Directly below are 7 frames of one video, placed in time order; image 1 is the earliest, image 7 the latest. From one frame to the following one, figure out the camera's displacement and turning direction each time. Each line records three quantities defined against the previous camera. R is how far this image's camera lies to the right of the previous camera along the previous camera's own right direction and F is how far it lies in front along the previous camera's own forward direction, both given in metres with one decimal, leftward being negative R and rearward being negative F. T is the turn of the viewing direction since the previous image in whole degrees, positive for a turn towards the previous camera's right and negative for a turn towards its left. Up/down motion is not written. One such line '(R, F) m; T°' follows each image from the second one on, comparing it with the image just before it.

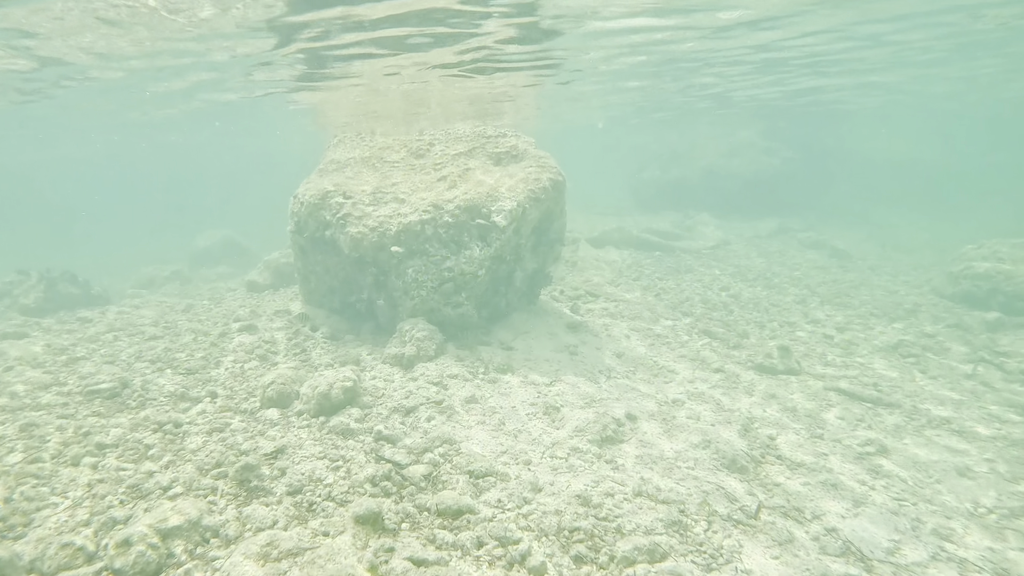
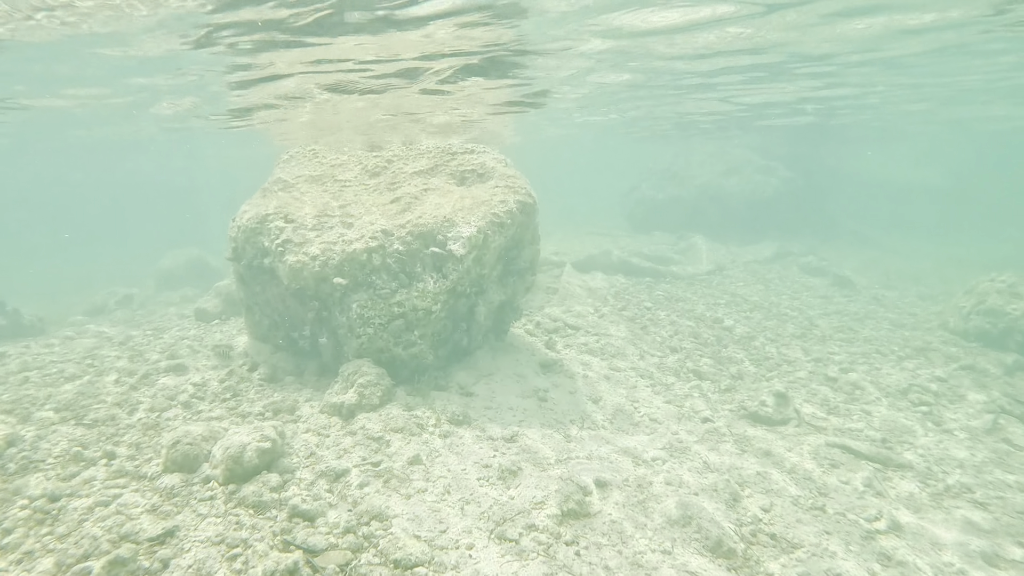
(+0.4, +1.0) m; 0°
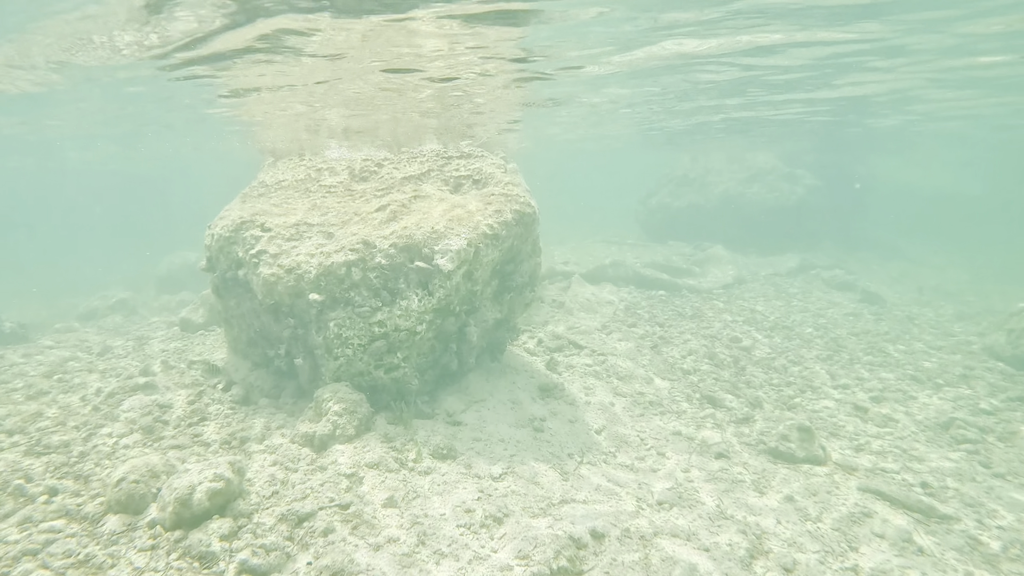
(+0.2, +0.7) m; -2°
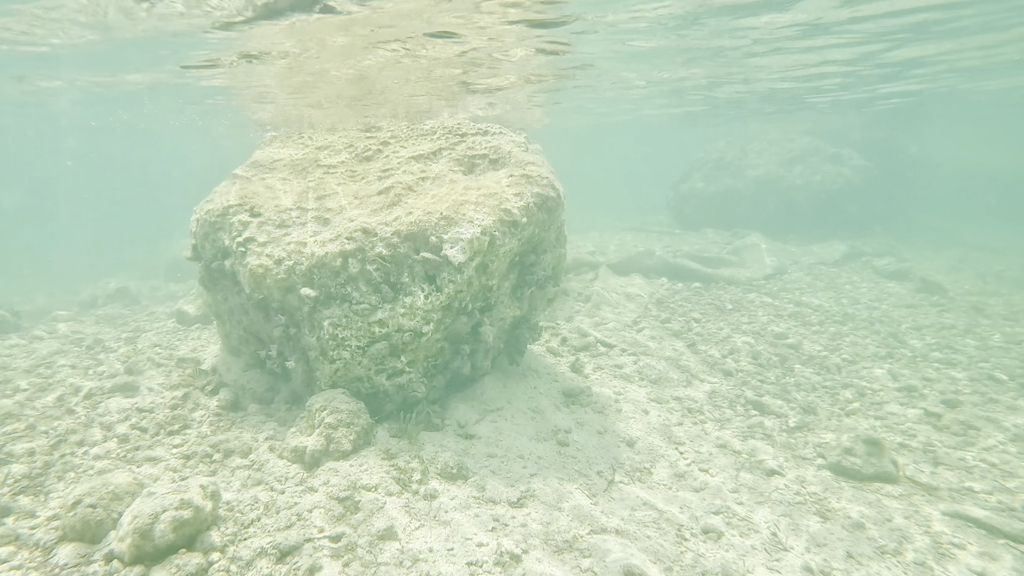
(0.0, +0.8) m; -2°
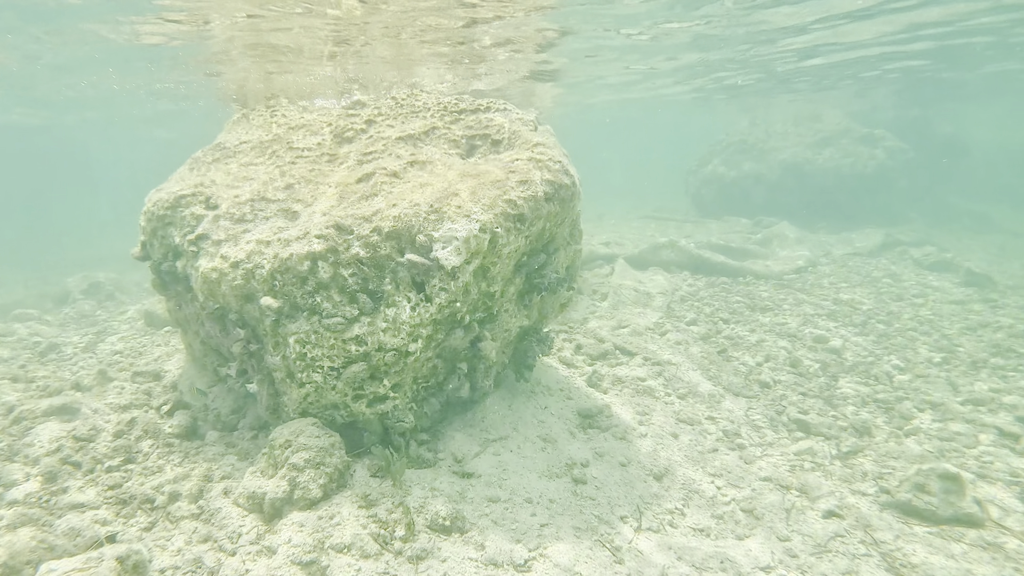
(0.0, +1.0) m; -1°
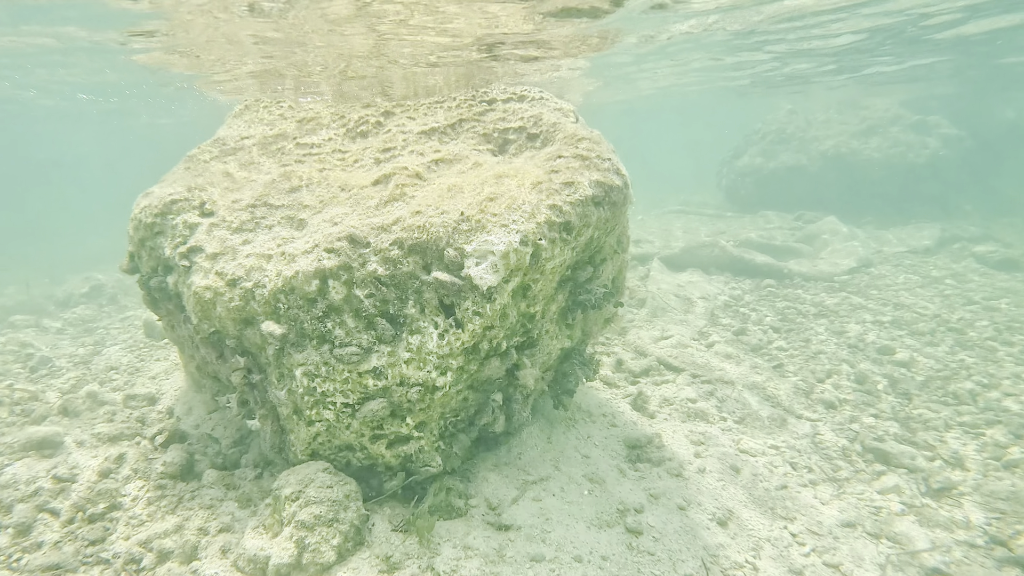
(-0.2, +0.7) m; -1°
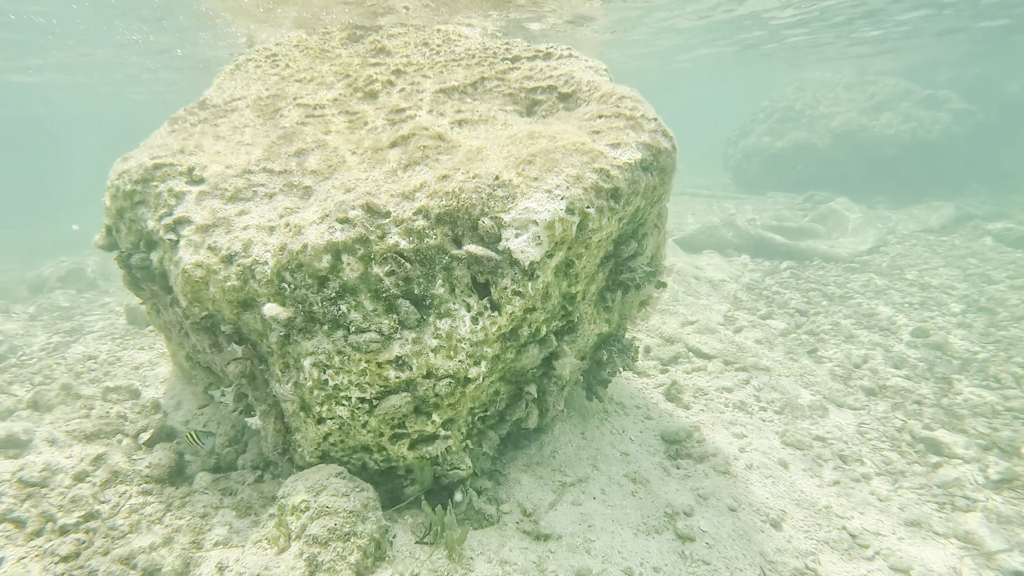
(-0.3, +0.5) m; +1°
